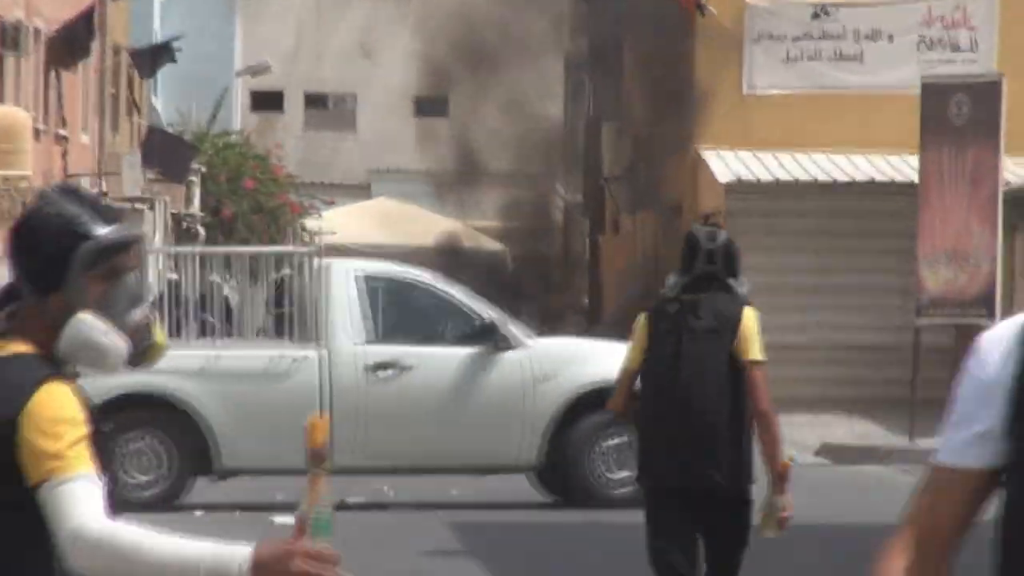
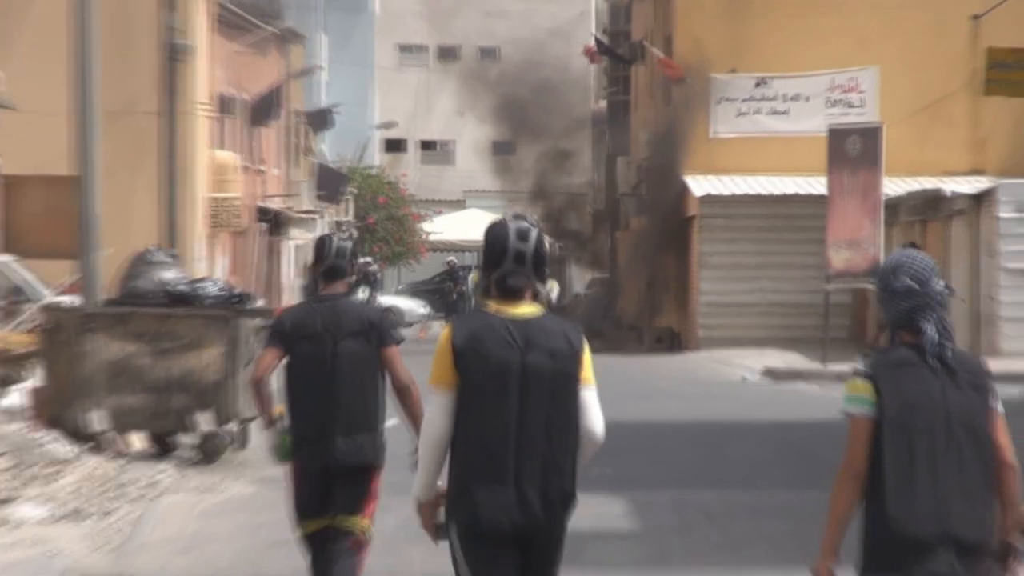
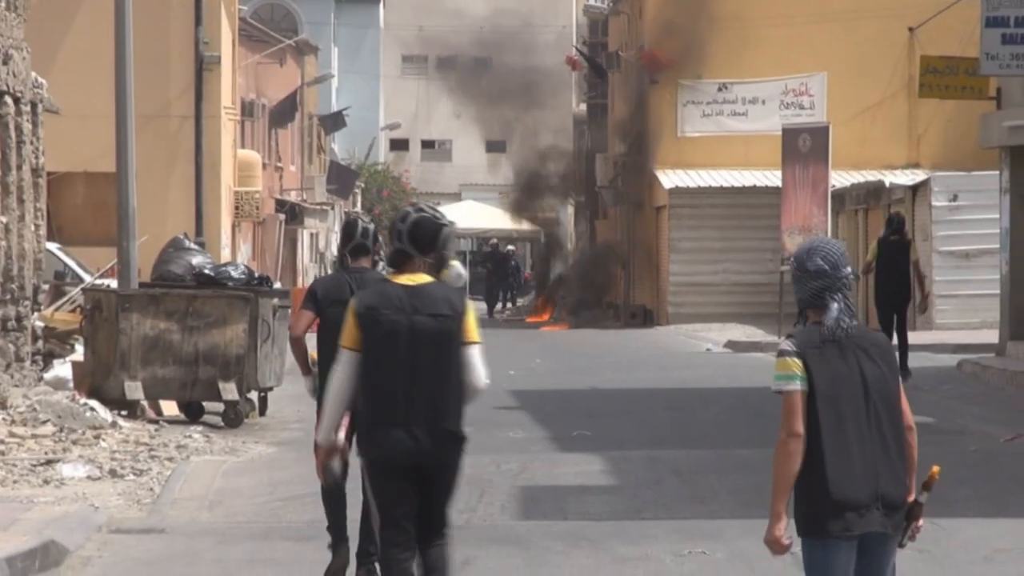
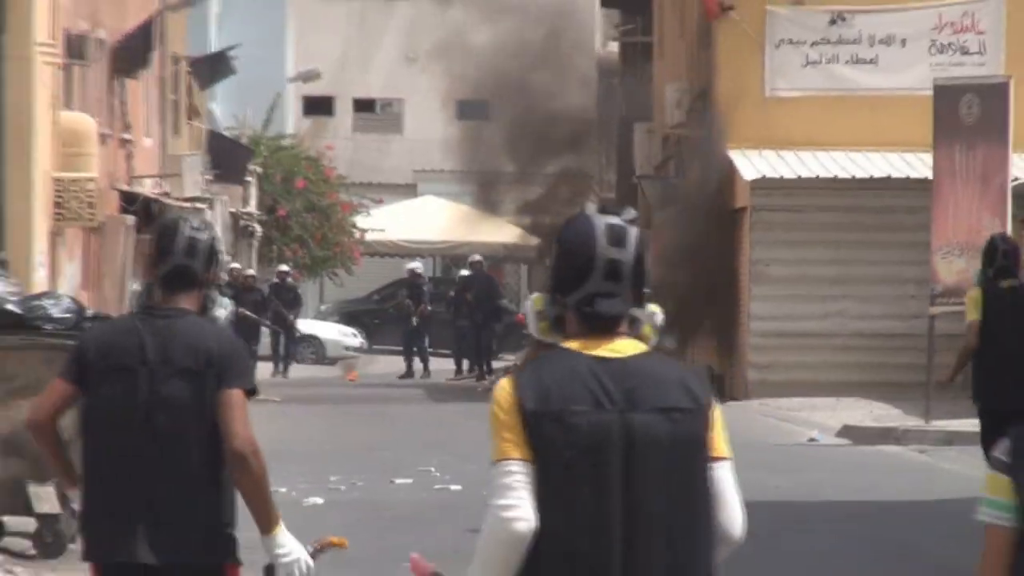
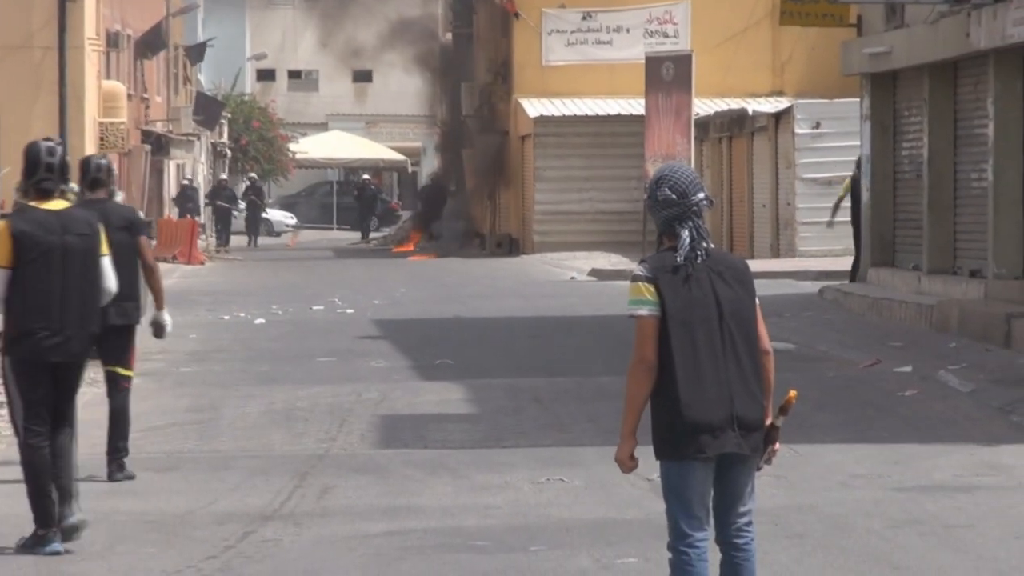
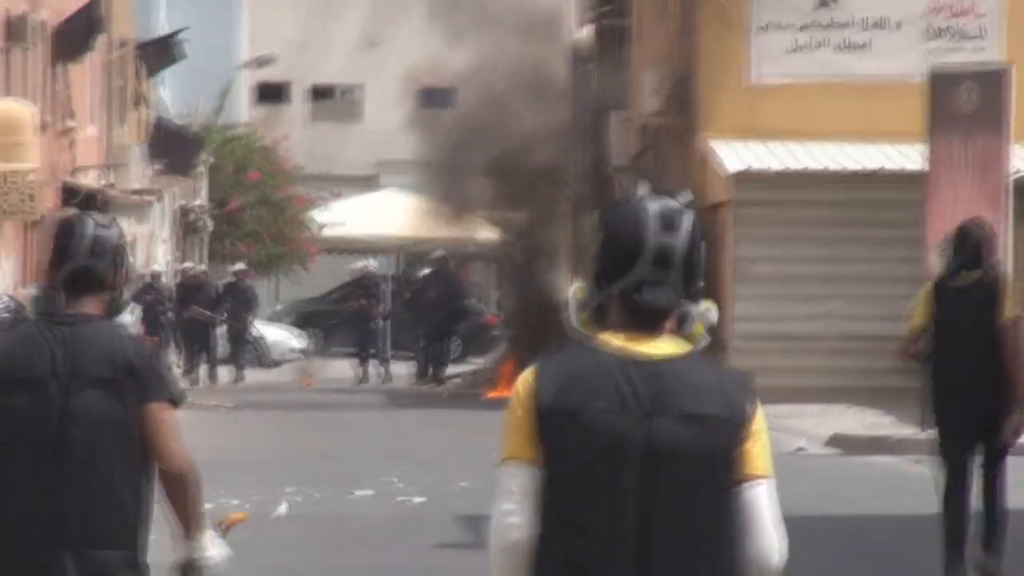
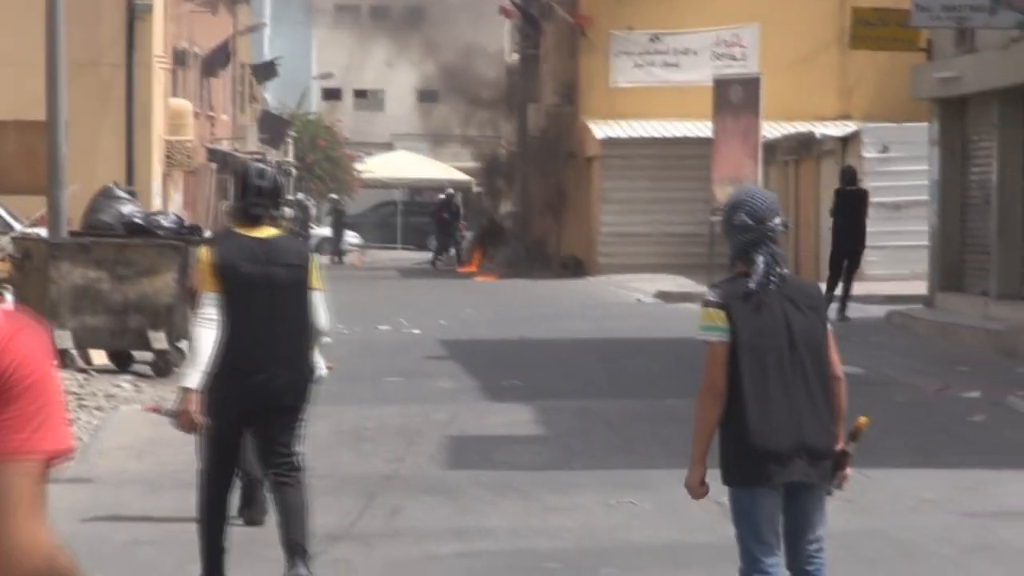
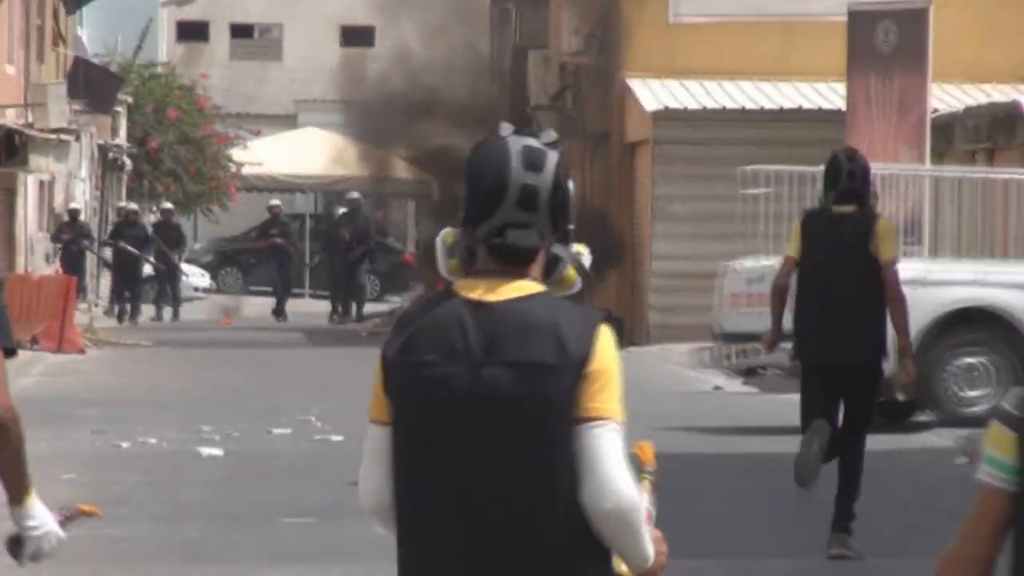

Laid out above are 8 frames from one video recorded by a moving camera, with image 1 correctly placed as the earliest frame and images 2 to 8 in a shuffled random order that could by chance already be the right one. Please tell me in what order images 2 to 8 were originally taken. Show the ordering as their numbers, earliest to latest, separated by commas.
8, 6, 4, 2, 3, 7, 5
